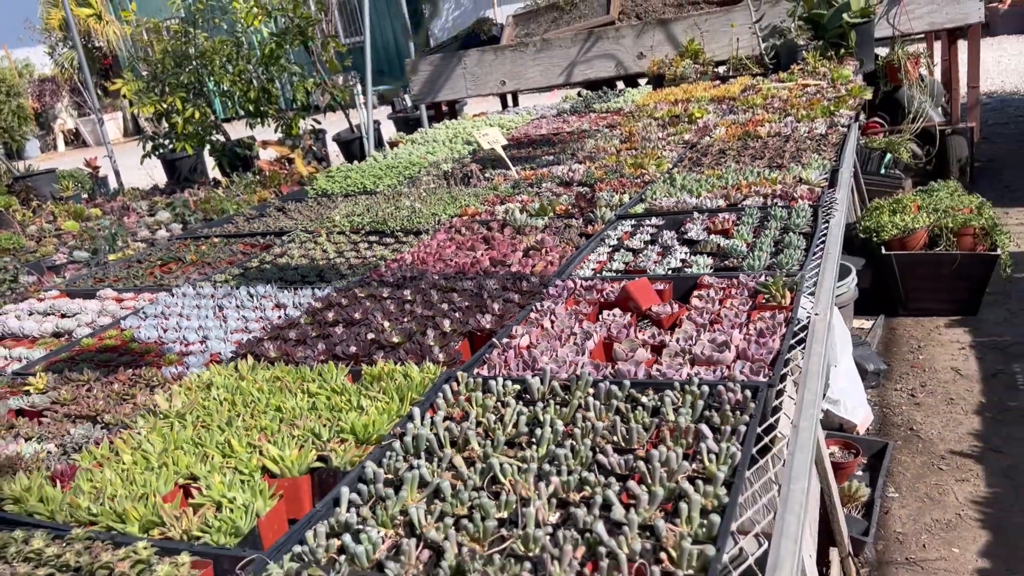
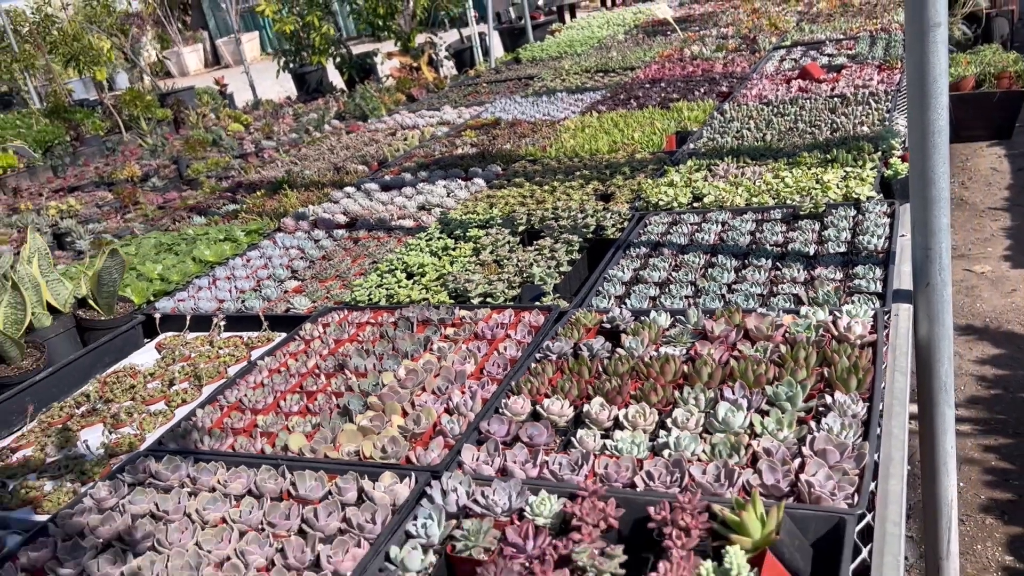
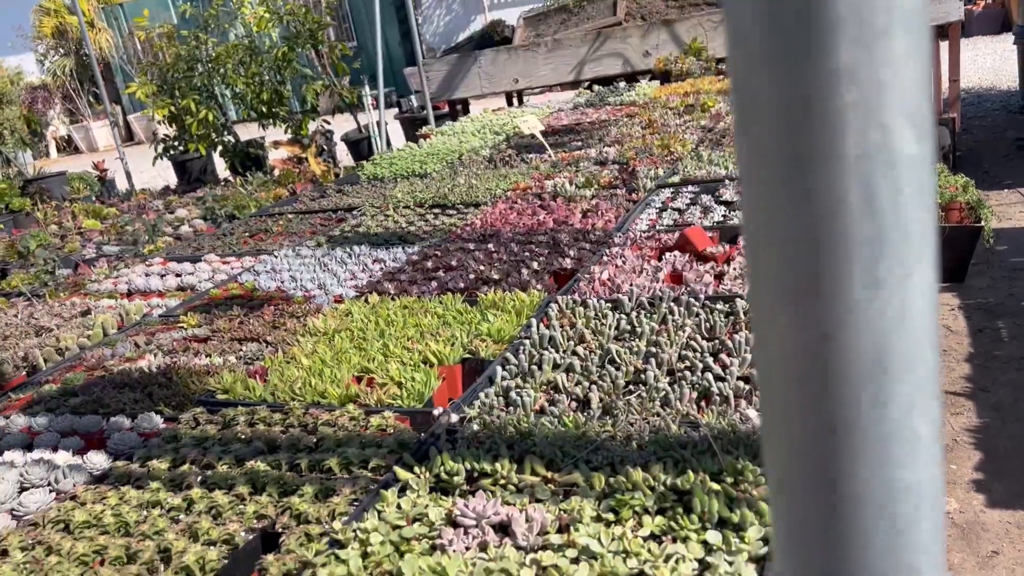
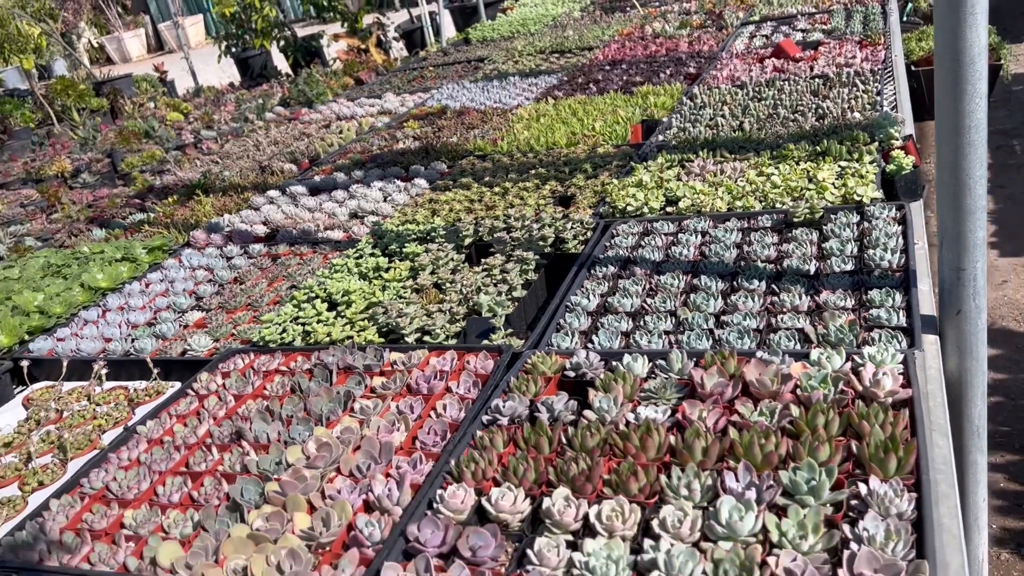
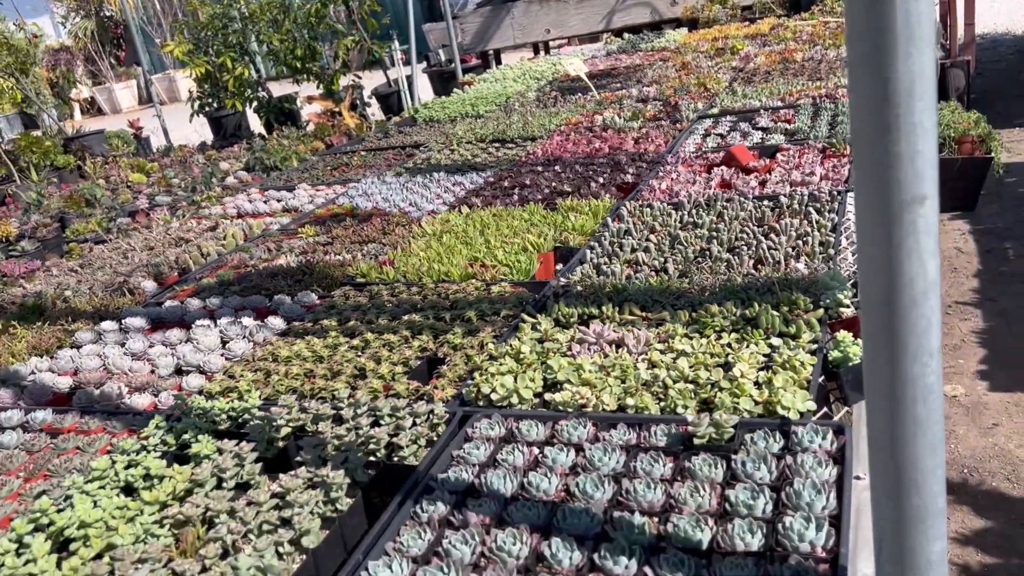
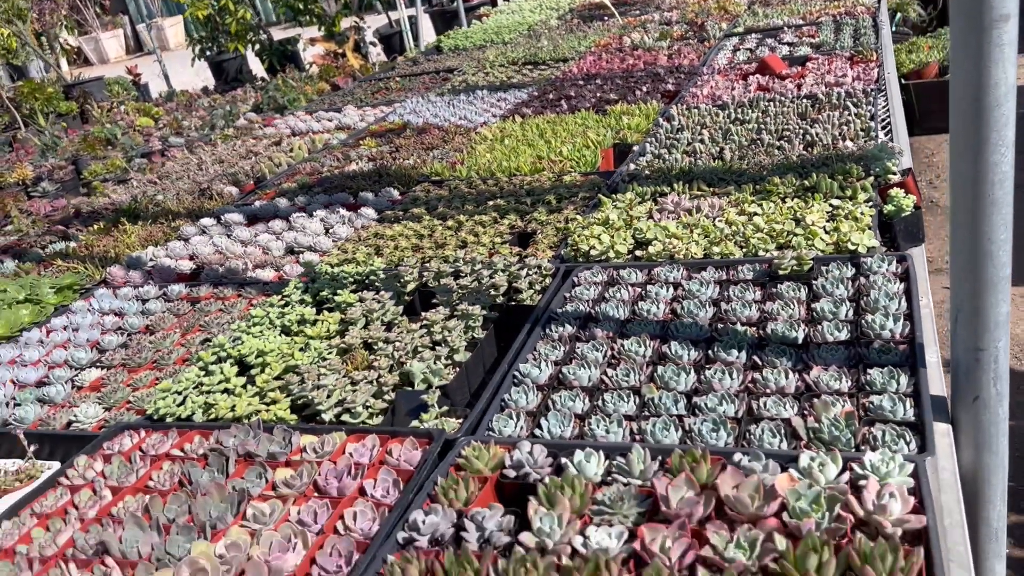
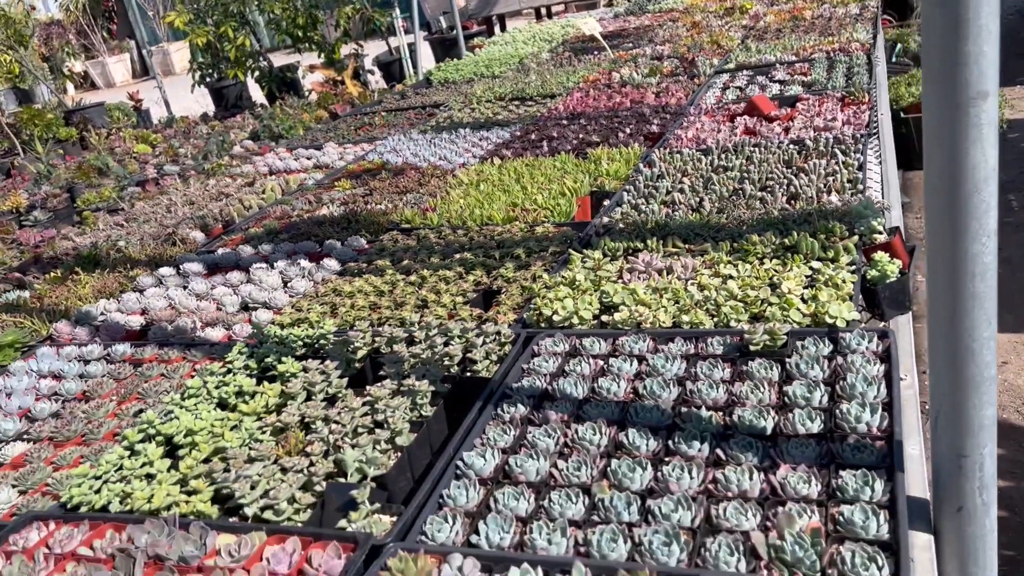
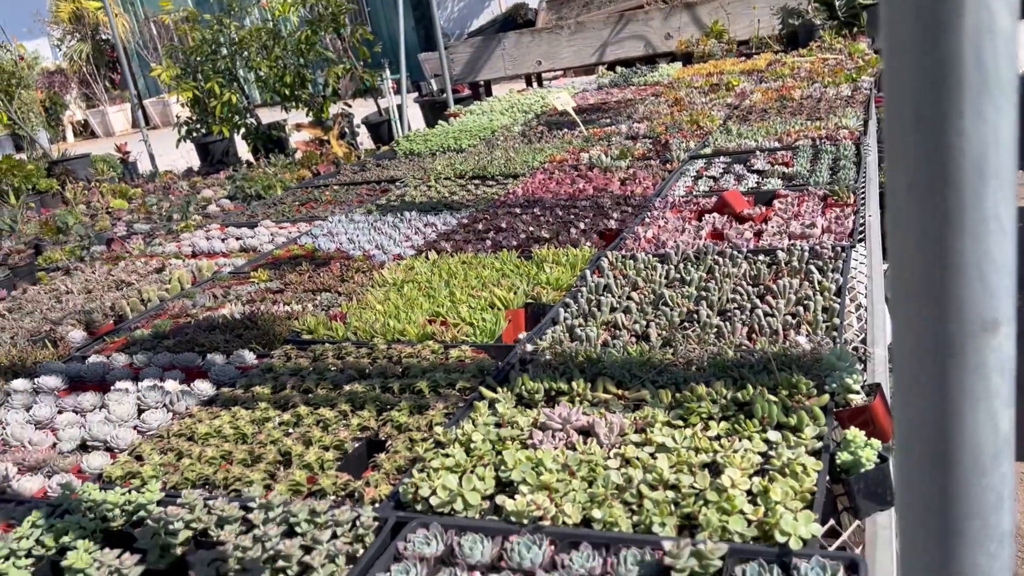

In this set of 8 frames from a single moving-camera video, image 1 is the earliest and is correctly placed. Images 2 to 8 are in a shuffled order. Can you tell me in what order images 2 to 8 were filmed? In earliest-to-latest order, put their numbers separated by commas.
3, 8, 5, 7, 6, 4, 2
